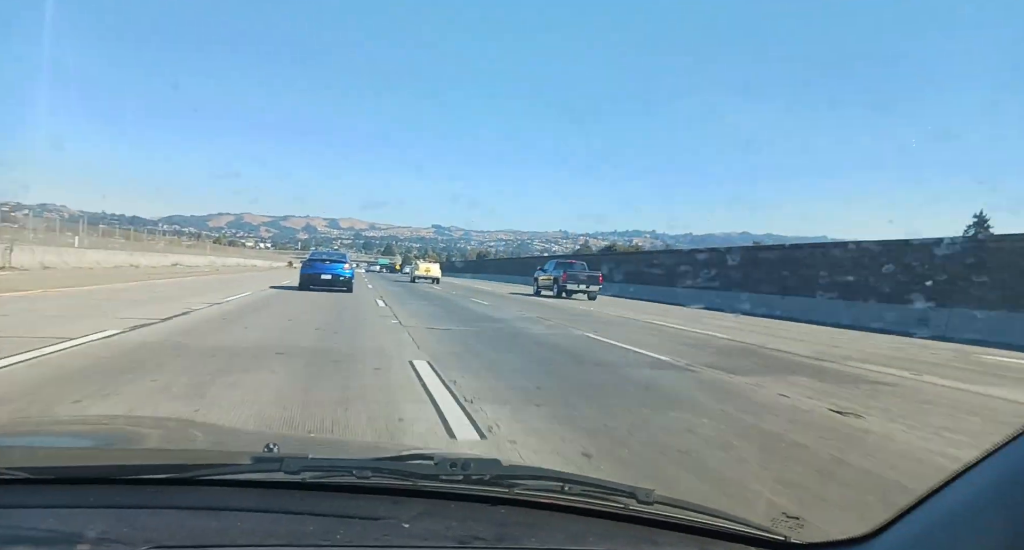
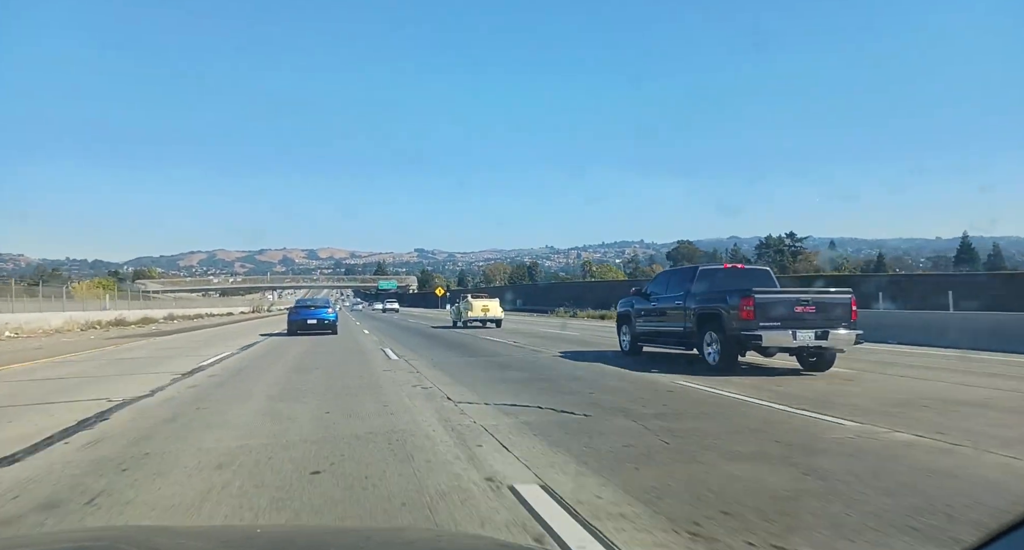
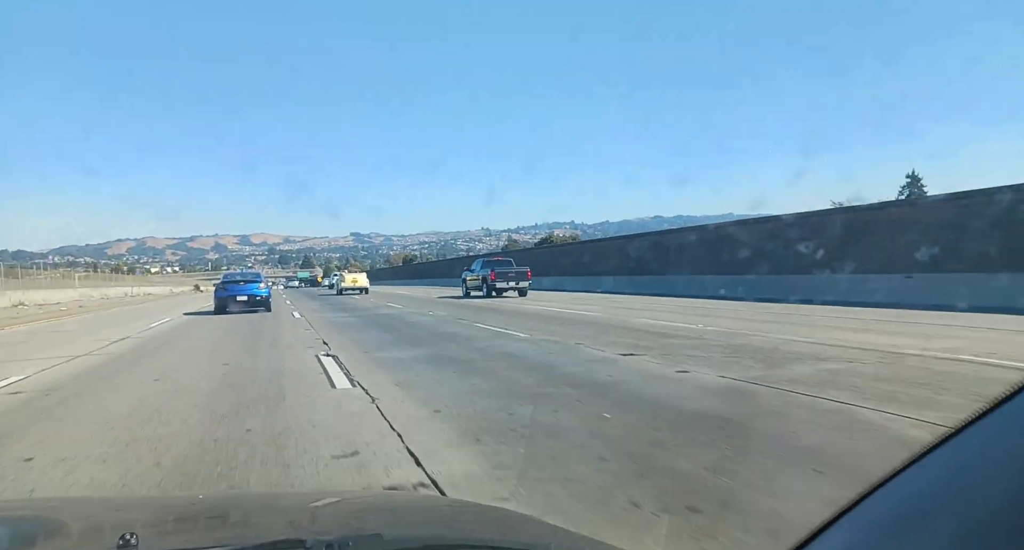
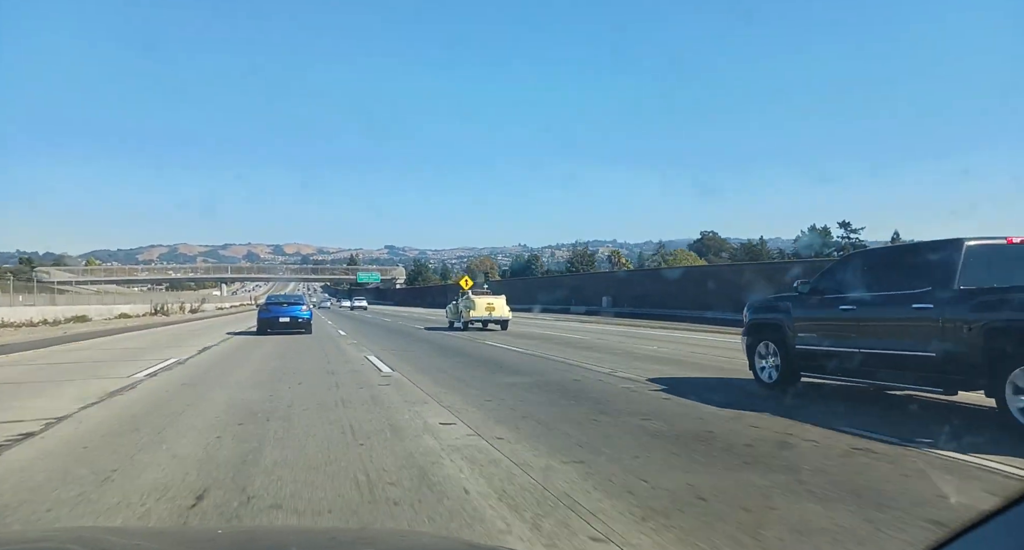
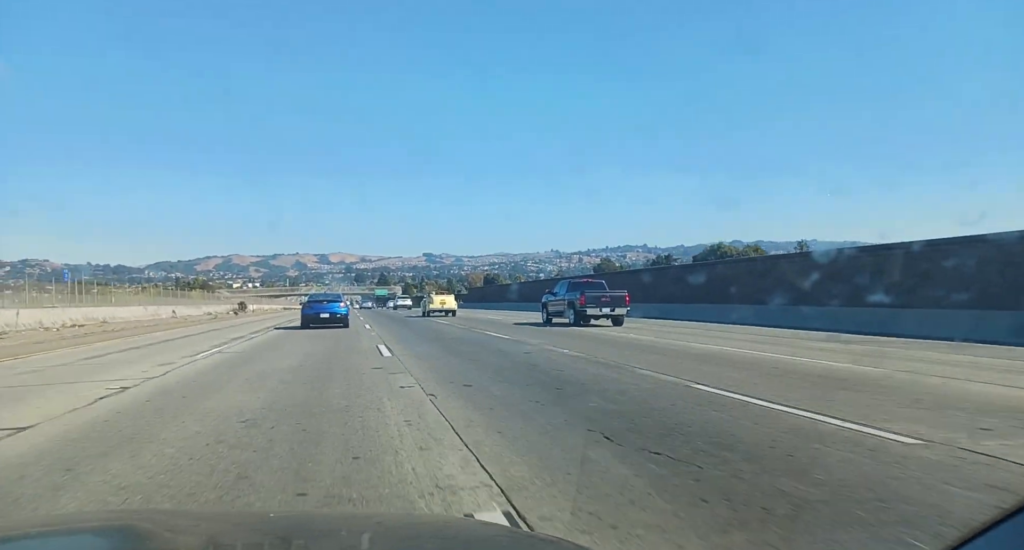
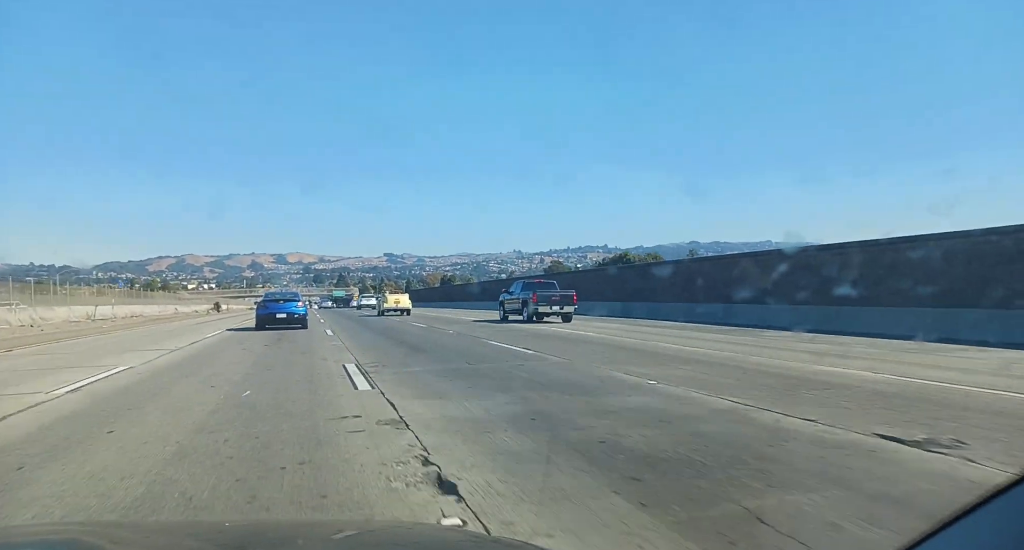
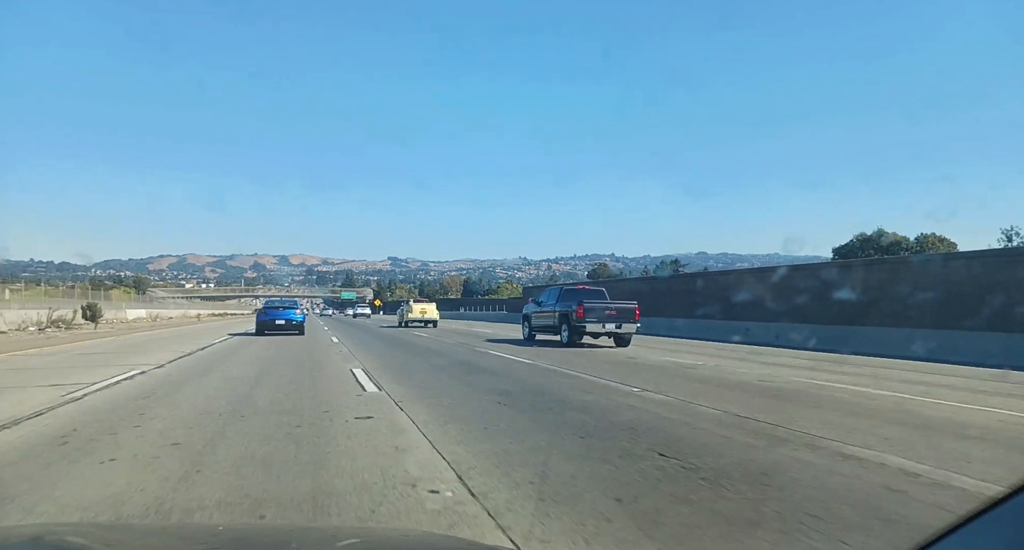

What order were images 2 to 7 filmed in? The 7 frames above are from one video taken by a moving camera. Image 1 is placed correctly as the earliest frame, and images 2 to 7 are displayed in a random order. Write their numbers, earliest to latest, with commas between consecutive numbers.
3, 6, 5, 7, 2, 4
